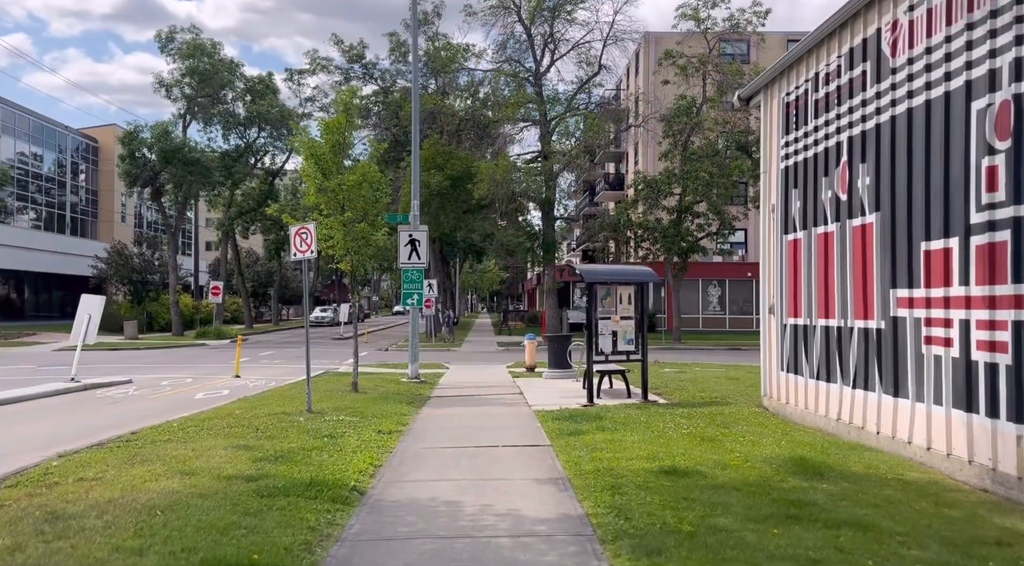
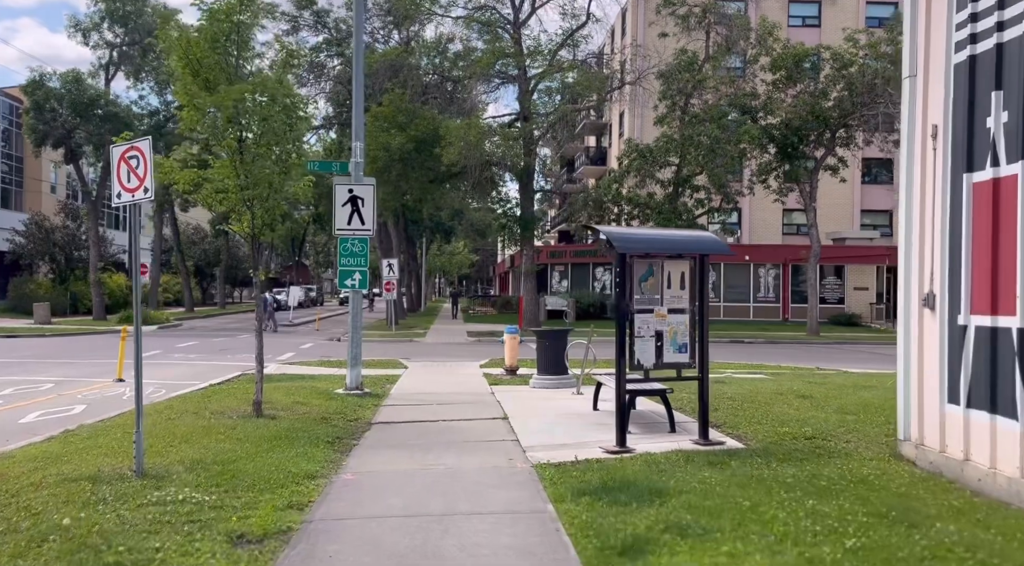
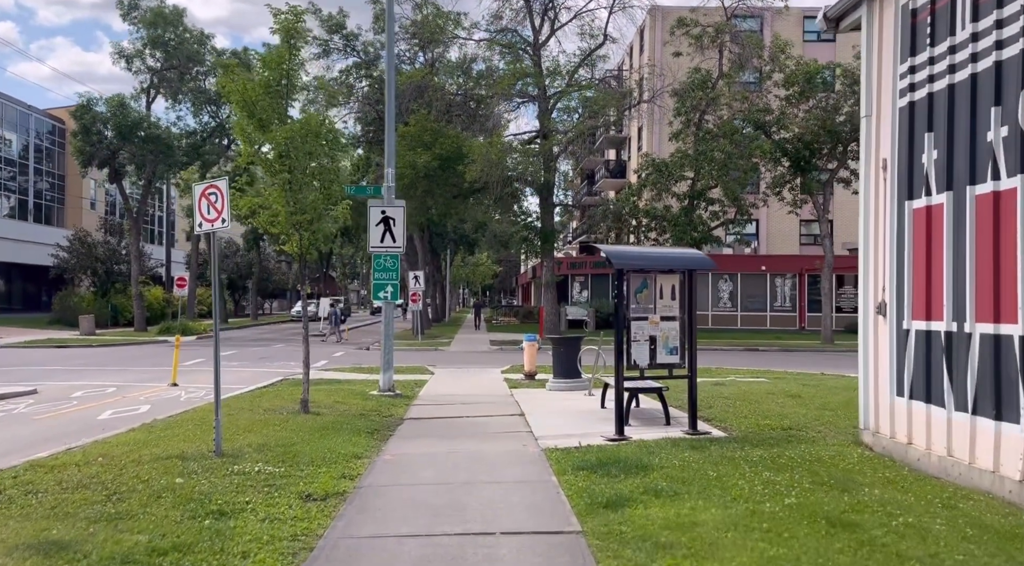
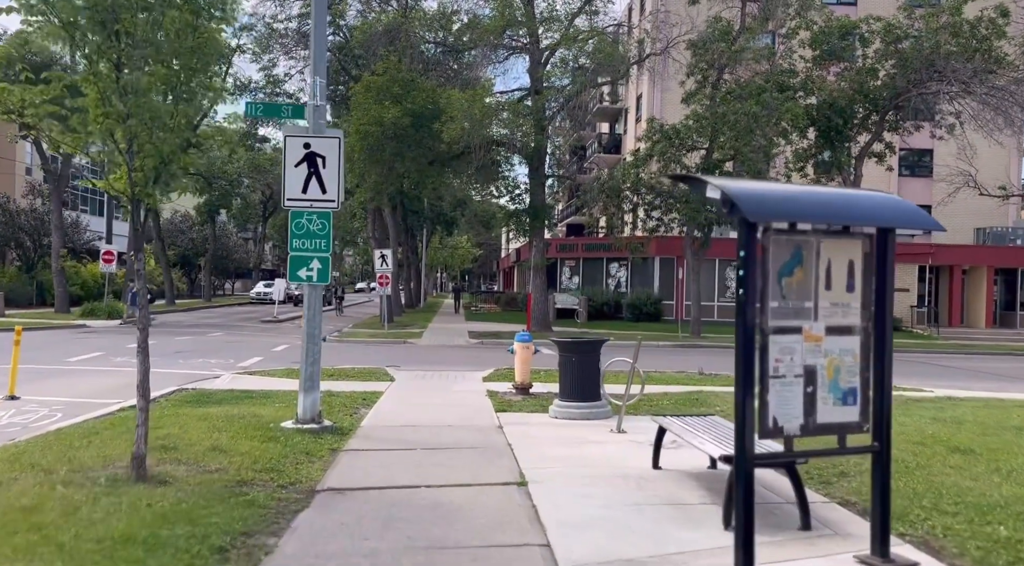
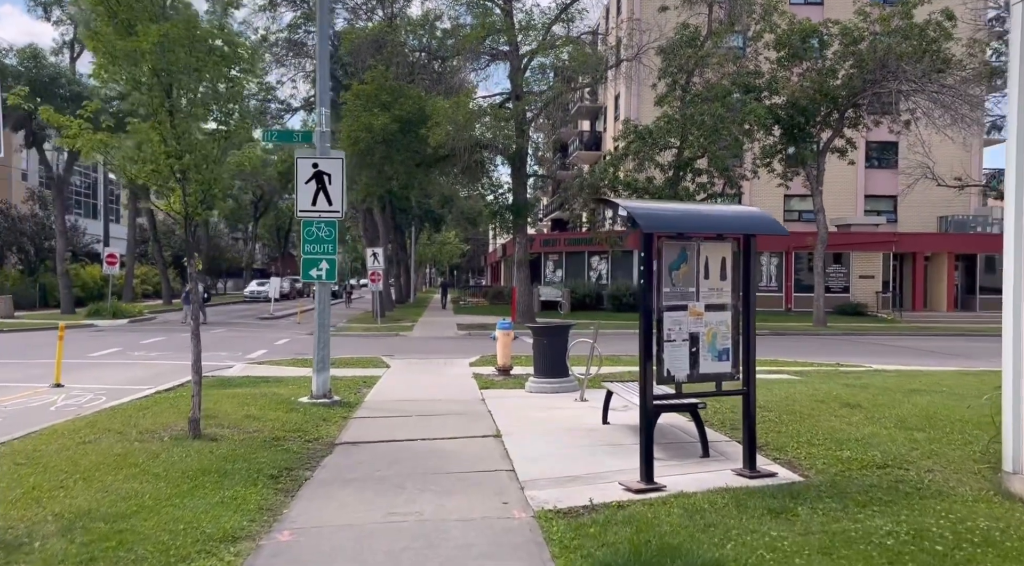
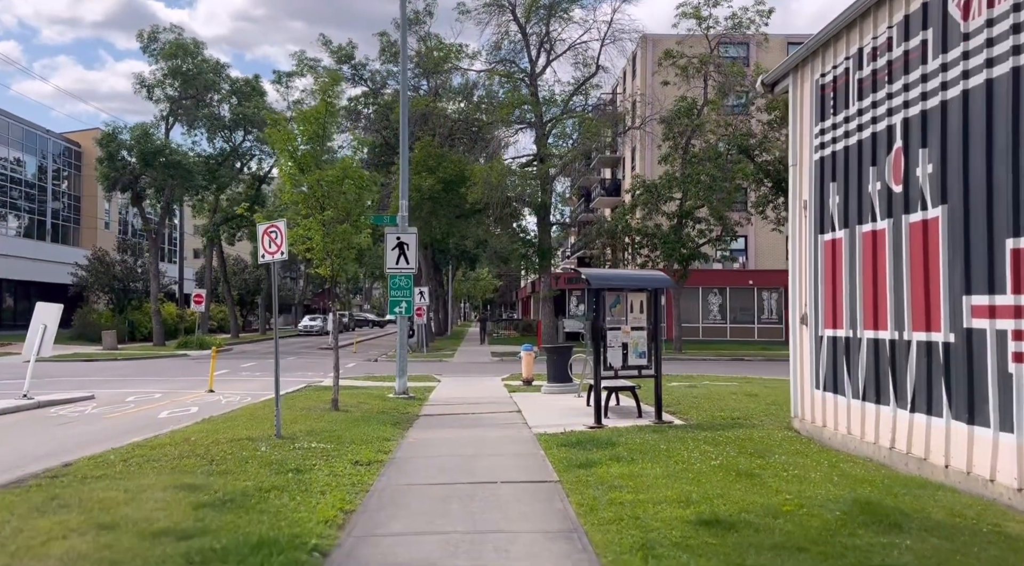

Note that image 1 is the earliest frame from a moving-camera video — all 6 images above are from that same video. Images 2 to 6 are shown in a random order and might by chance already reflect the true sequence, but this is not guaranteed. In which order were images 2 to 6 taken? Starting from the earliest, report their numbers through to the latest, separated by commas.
6, 3, 2, 5, 4
